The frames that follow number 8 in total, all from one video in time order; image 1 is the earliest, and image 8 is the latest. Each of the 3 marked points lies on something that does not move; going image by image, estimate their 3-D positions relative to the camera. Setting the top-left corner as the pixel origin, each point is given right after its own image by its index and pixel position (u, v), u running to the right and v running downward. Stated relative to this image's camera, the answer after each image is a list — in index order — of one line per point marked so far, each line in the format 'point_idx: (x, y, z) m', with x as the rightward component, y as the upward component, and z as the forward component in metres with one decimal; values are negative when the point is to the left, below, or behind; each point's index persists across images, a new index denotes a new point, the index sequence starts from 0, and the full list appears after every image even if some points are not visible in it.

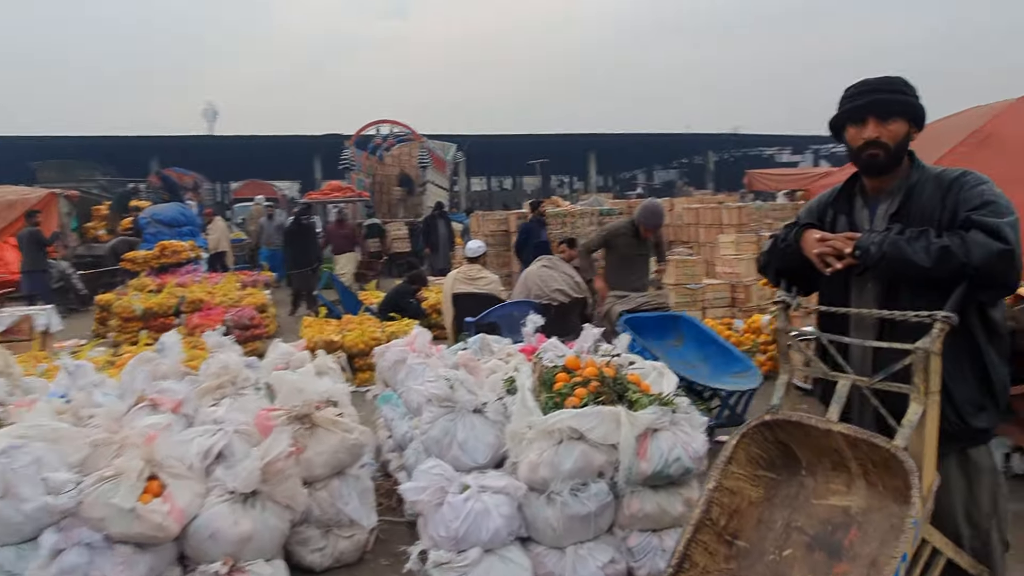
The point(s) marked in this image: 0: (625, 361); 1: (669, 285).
0: (+0.6, -0.4, +3.8) m
1: (+1.8, +0.1, +8.4) m
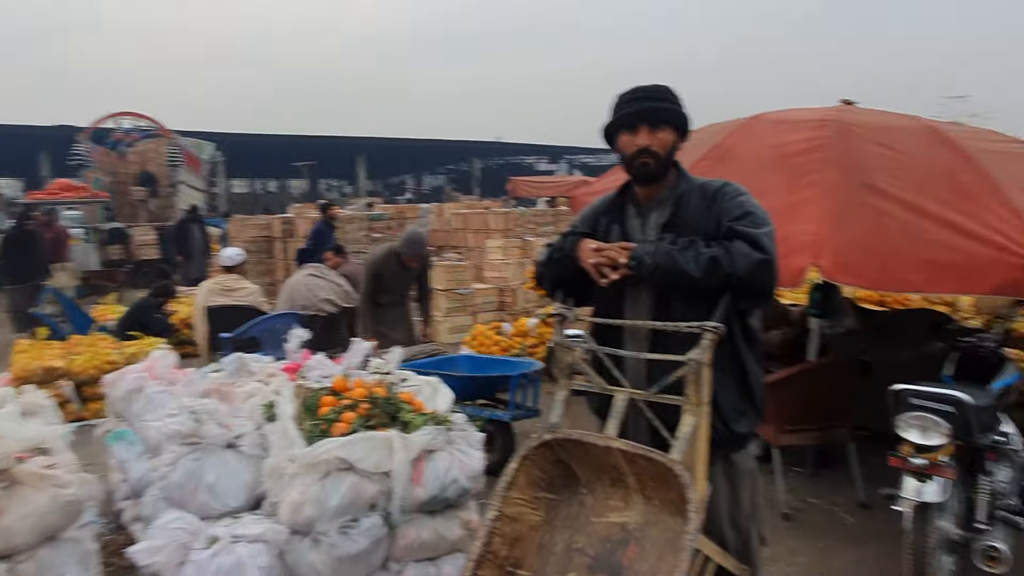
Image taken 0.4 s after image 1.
0: (-0.6, -0.4, +3.5) m
1: (-0.8, 0.0, +8.4) m
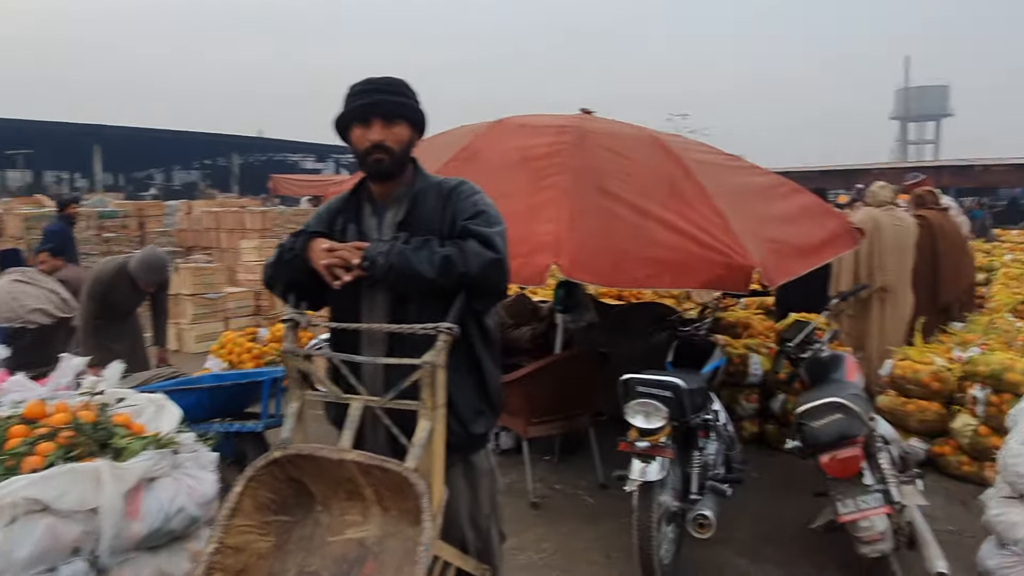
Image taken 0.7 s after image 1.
0: (-1.7, -0.5, +3.1) m
1: (-3.5, -0.1, +7.6) m
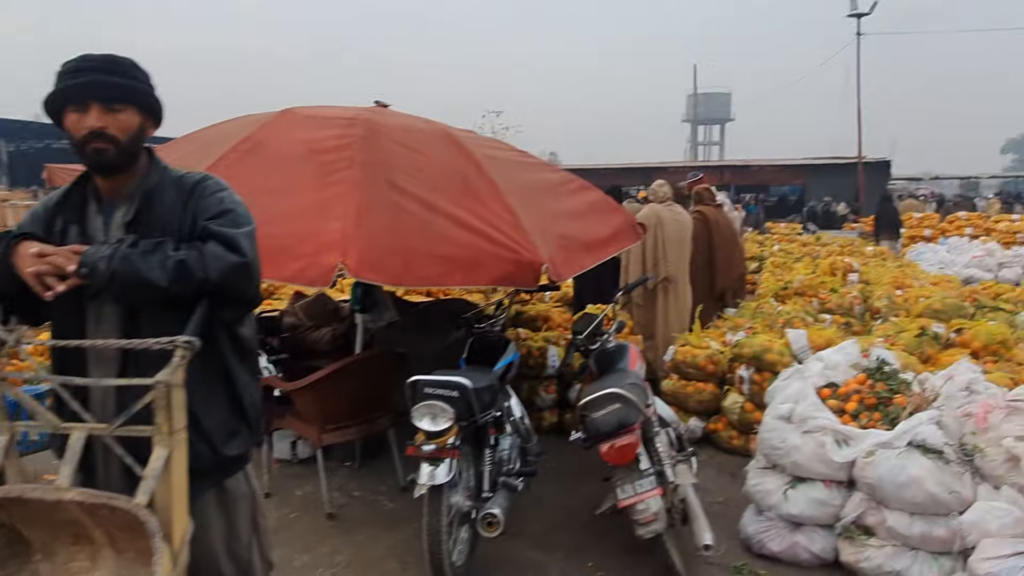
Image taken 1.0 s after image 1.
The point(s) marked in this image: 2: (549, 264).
0: (-2.5, -0.5, +2.5) m
1: (-5.3, -0.2, +6.4) m
2: (+0.2, +0.1, +3.6) m
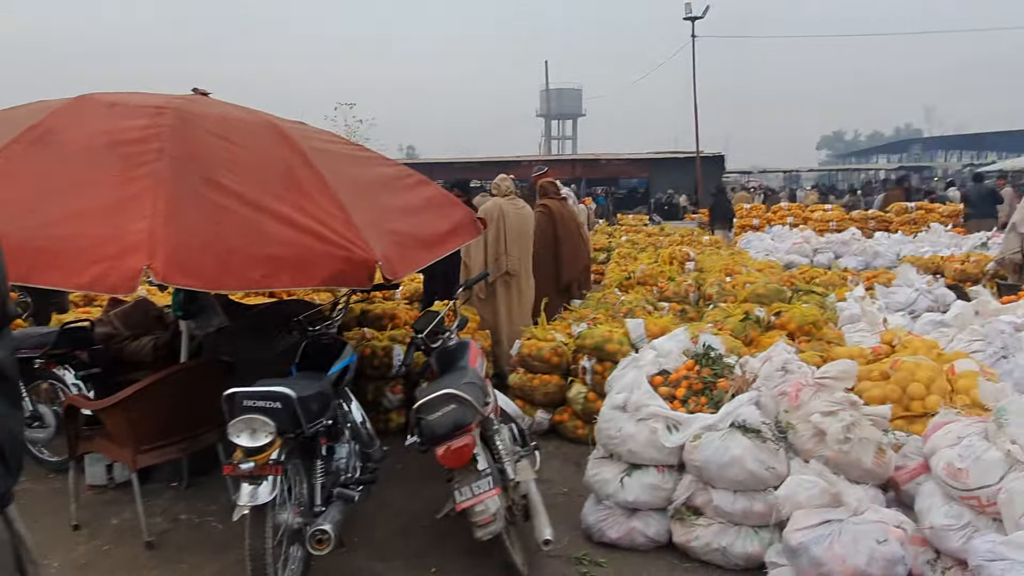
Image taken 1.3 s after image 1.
0: (-3.0, -0.6, +1.8) m
1: (-6.6, -0.3, +5.2) m
2: (-0.6, +0.1, +3.4) m
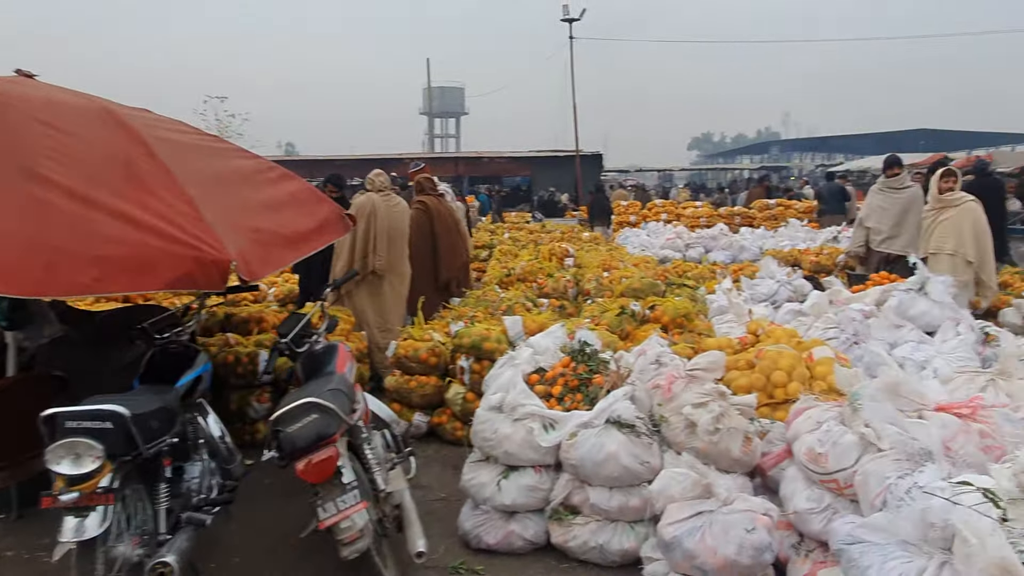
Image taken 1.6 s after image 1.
0: (-3.3, -0.7, +1.2) m
1: (-7.3, -0.4, +3.9) m
2: (-1.2, +0.1, +3.1) m
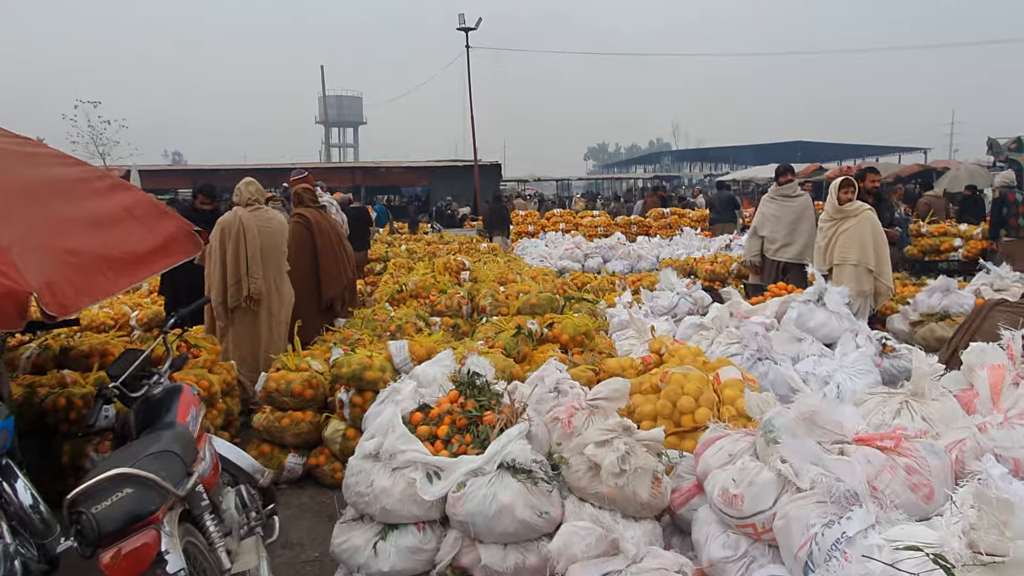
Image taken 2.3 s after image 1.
0: (-3.5, -0.8, +0.3) m
1: (-7.8, -0.7, +2.5) m
2: (-1.7, 0.0, +2.5) m
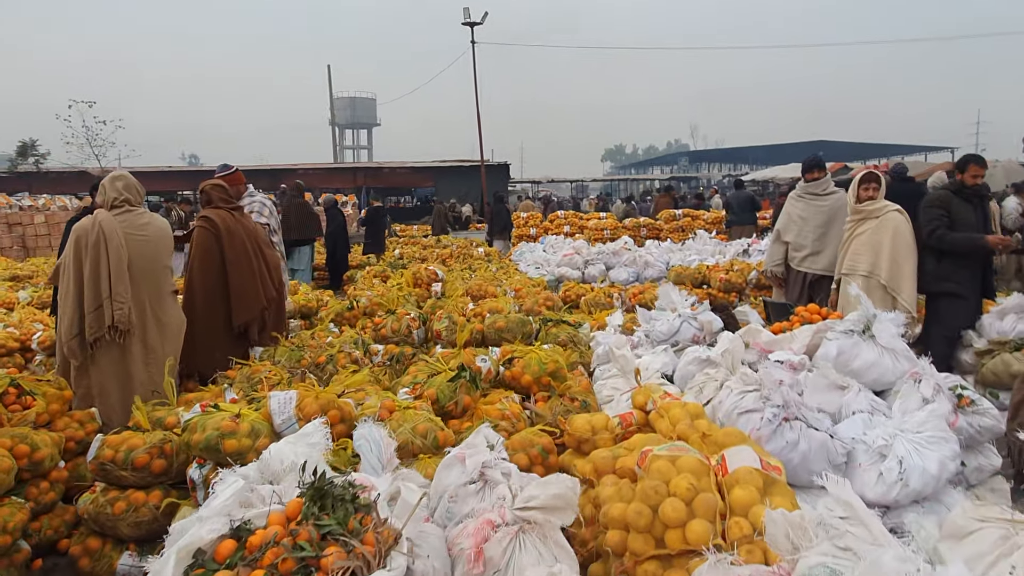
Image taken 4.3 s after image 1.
0: (-3.9, -0.9, -0.8) m
1: (-8.2, -0.8, +1.5) m
2: (-2.0, -0.1, +1.4) m
